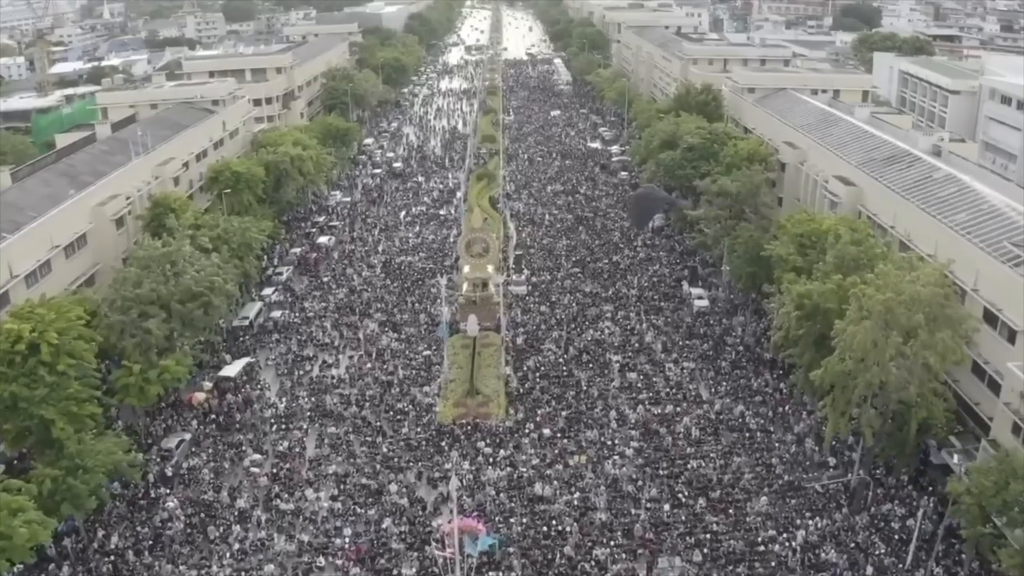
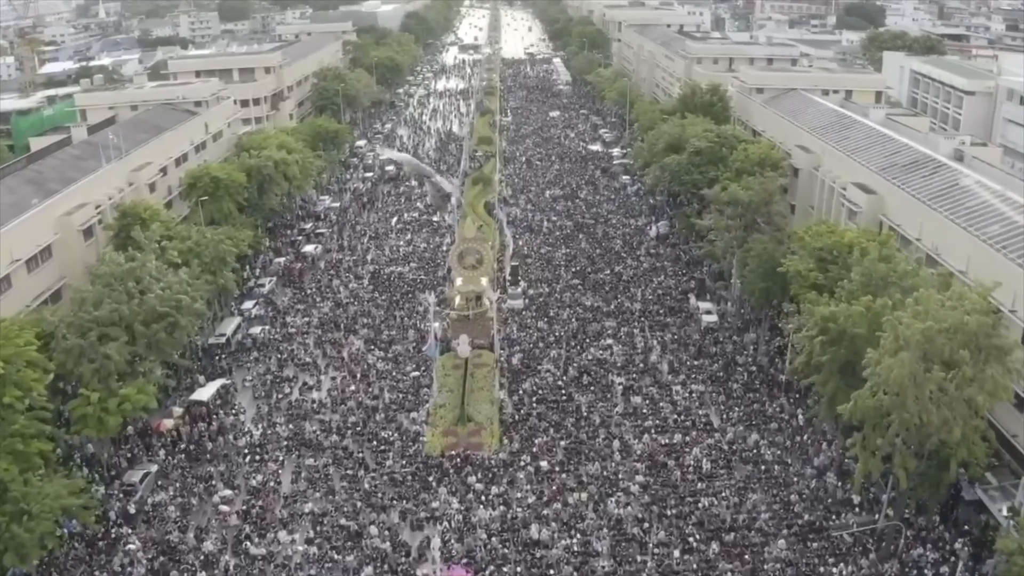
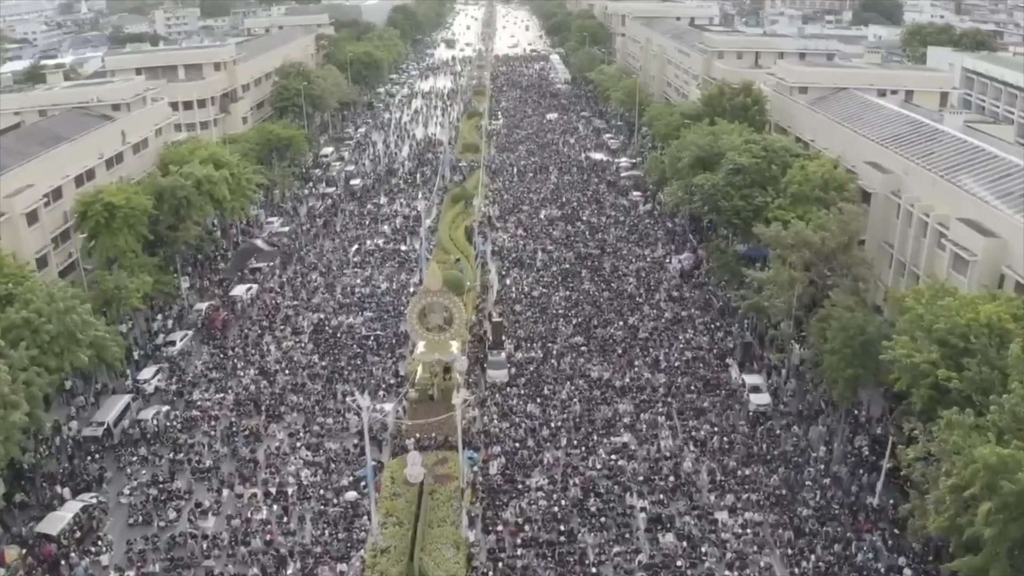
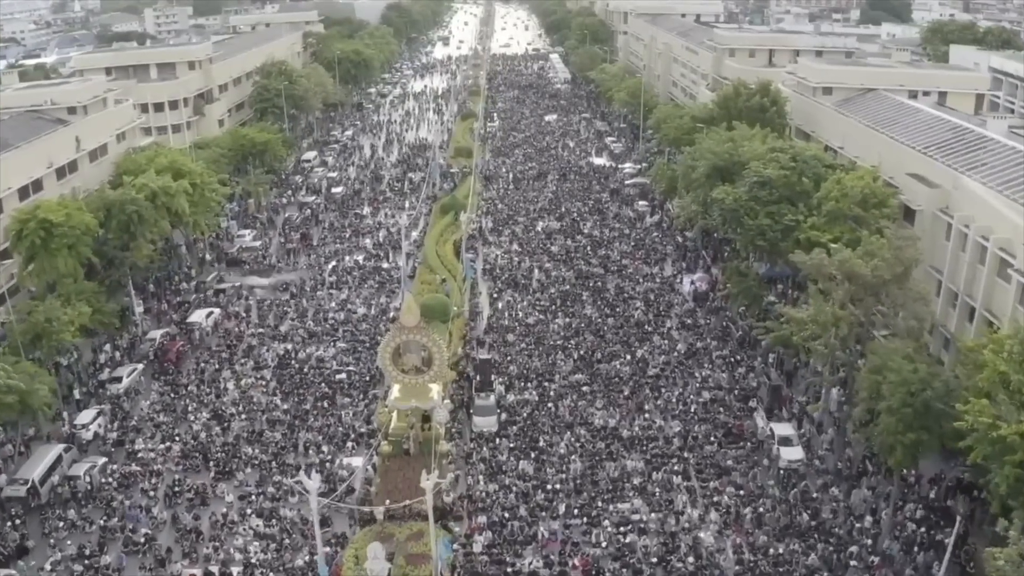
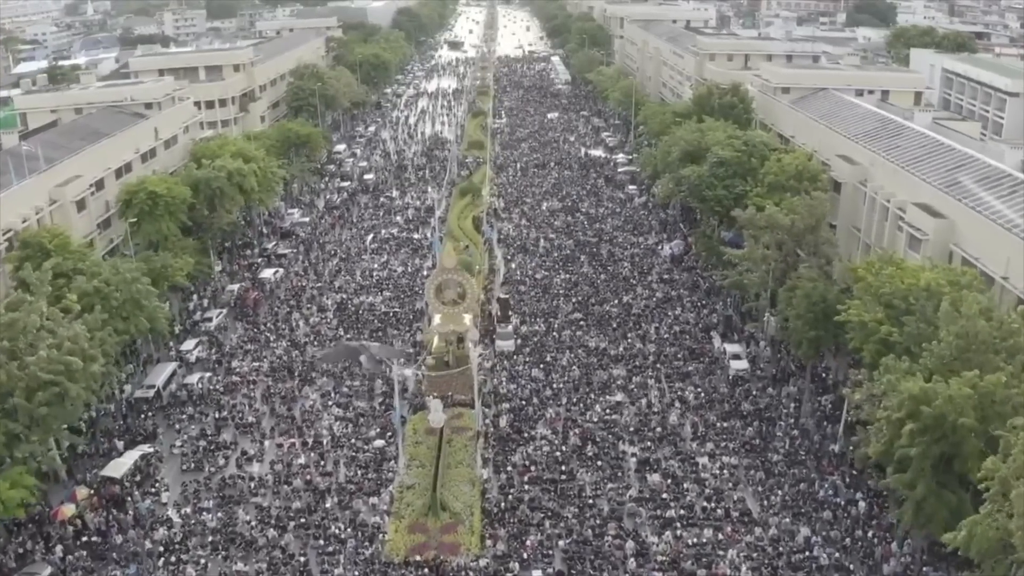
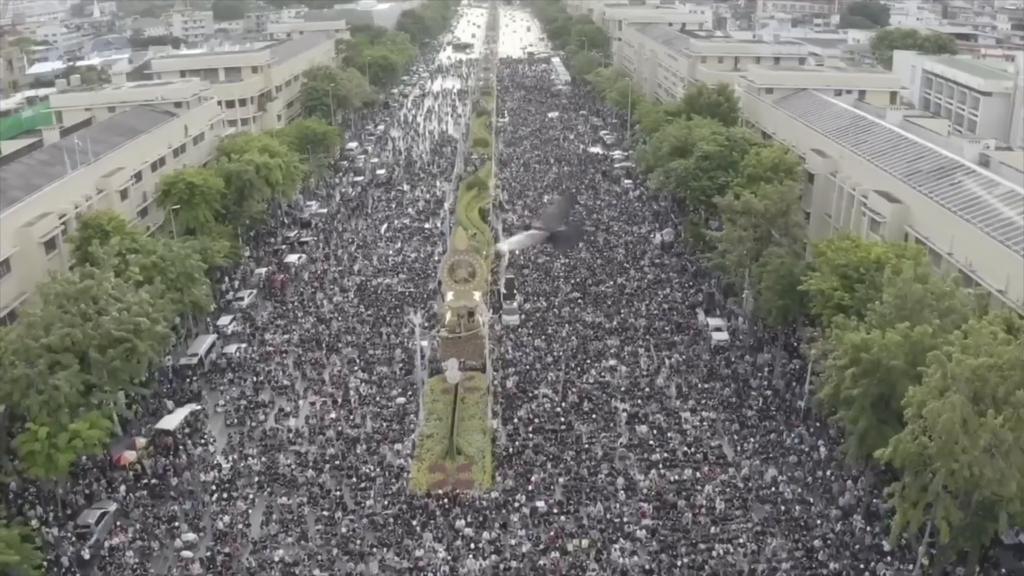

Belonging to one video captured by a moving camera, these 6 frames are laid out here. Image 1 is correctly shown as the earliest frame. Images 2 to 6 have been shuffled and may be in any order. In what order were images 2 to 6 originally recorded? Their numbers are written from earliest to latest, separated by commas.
2, 6, 5, 3, 4
